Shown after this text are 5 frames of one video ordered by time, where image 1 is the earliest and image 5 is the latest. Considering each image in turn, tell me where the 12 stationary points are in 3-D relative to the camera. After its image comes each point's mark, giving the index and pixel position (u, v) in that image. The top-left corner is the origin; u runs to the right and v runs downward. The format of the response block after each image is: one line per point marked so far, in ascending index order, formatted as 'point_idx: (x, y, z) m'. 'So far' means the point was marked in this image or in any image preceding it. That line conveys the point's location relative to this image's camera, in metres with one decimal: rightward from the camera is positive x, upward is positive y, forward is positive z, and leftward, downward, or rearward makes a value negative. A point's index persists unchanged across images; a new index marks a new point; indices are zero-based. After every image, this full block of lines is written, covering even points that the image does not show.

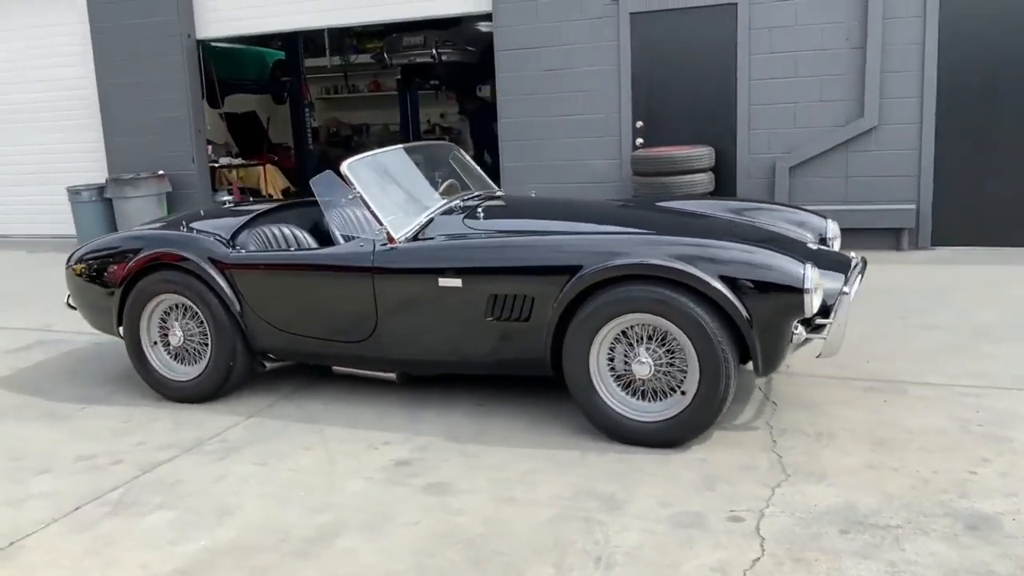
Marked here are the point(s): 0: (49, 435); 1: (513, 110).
0: (-2.2, -0.7, +4.2) m
1: (0.0, +1.8, +8.9) m
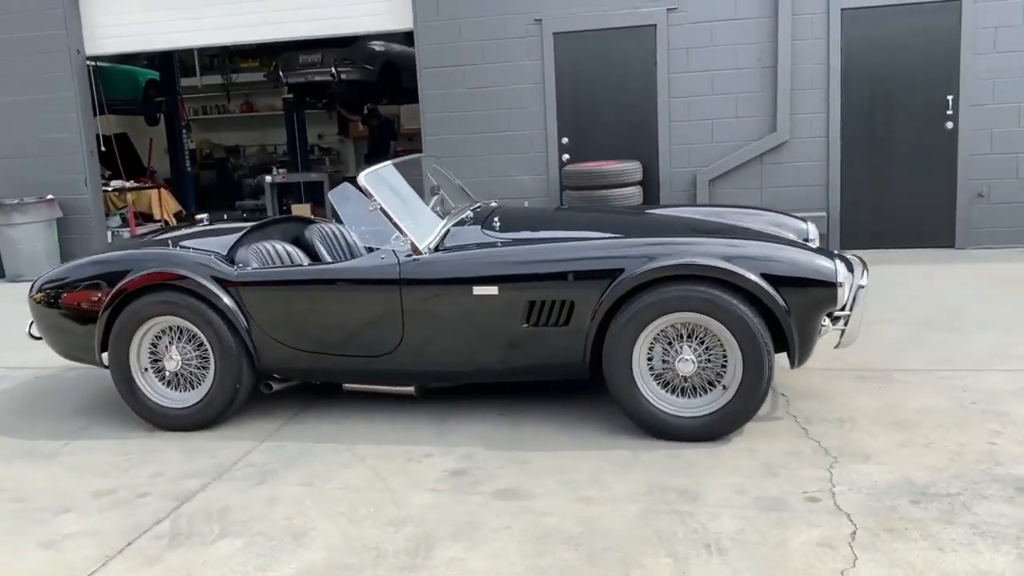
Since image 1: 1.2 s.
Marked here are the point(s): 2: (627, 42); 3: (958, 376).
0: (-2.0, -0.8, +3.9) m
1: (-0.8, +1.6, +8.9) m
2: (+1.1, +2.3, +8.4) m
3: (+2.3, -0.4, +4.5) m
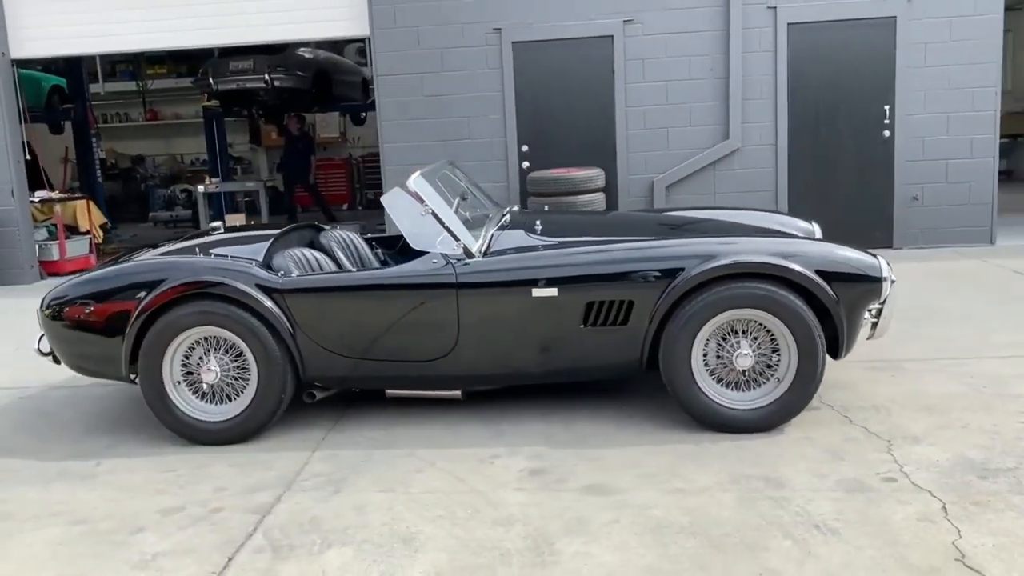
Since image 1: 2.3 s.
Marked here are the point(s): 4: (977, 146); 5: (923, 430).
0: (-1.7, -0.9, +3.7) m
1: (-1.2, +1.5, +8.9) m
2: (+0.7, +2.3, +8.6) m
3: (+2.4, -0.4, +4.9) m
4: (+4.4, +1.4, +8.5) m
5: (+1.8, -0.6, +3.9) m
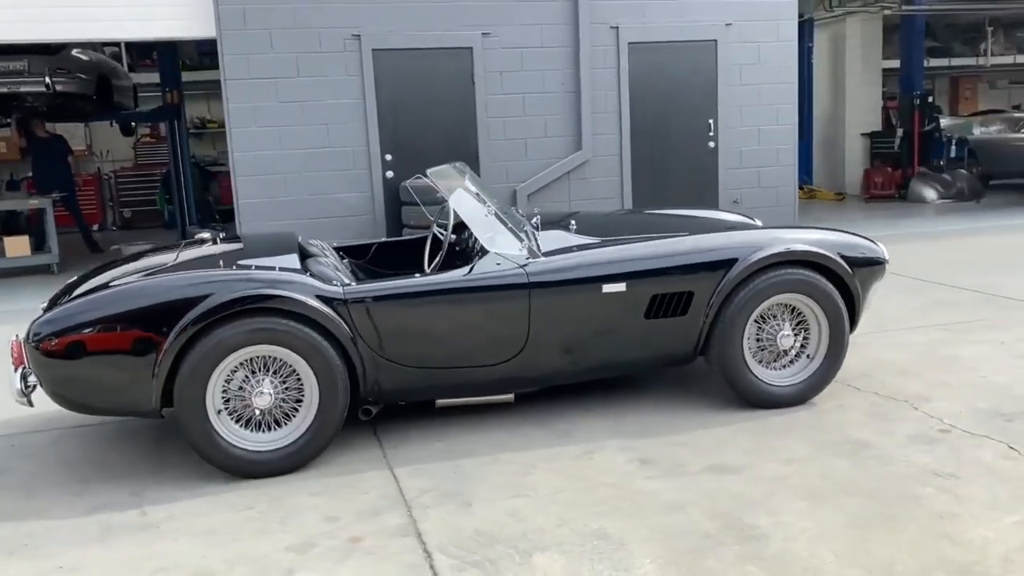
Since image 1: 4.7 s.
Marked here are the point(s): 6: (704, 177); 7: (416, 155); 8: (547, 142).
0: (-1.2, -0.9, +3.2) m
1: (-2.5, +1.3, +8.3) m
2: (-0.6, +2.2, +8.7) m
3: (+2.3, -0.3, +5.7) m
4: (+2.9, +1.5, +9.8) m
5: (+2.1, -0.5, +4.5) m
6: (+2.1, +1.2, +9.6) m
7: (-0.9, +1.3, +8.8) m
8: (+0.4, +1.5, +9.1) m
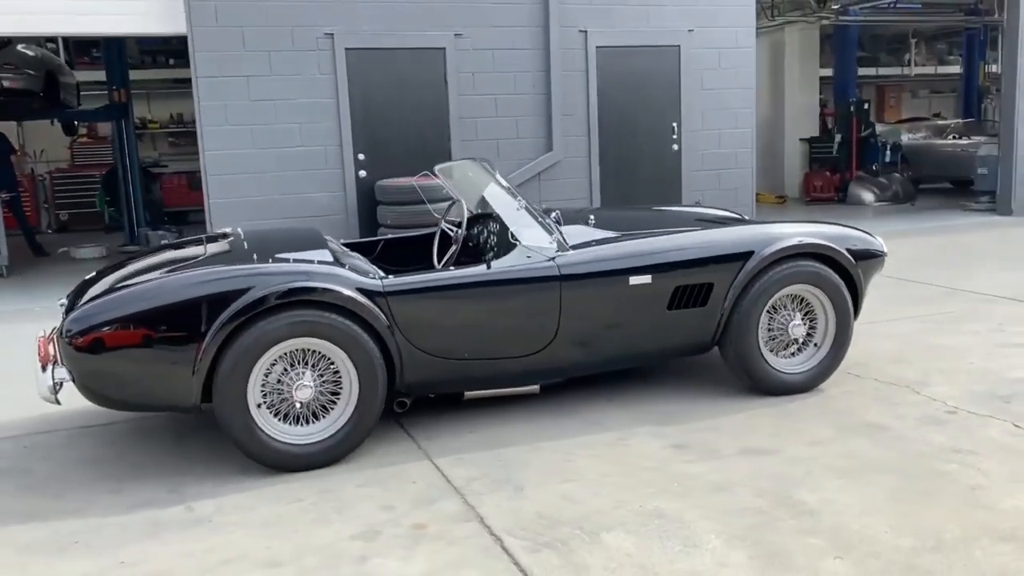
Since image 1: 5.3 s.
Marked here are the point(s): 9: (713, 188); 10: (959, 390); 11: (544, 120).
0: (-0.9, -0.9, +3.2) m
1: (-2.7, +1.3, +8.2) m
2: (-0.9, +2.2, +8.7) m
3: (+2.3, -0.3, +5.9) m
4: (+2.6, +1.5, +10.1) m
5: (+2.2, -0.5, +4.8) m
6: (+1.7, +1.2, +9.8) m
7: (-1.2, +1.3, +8.8) m
8: (+0.1, +1.5, +9.2) m
9: (+2.3, +1.1, +10.1) m
10: (+2.2, -0.5, +4.5) m
11: (+0.3, +1.7, +9.3) m
